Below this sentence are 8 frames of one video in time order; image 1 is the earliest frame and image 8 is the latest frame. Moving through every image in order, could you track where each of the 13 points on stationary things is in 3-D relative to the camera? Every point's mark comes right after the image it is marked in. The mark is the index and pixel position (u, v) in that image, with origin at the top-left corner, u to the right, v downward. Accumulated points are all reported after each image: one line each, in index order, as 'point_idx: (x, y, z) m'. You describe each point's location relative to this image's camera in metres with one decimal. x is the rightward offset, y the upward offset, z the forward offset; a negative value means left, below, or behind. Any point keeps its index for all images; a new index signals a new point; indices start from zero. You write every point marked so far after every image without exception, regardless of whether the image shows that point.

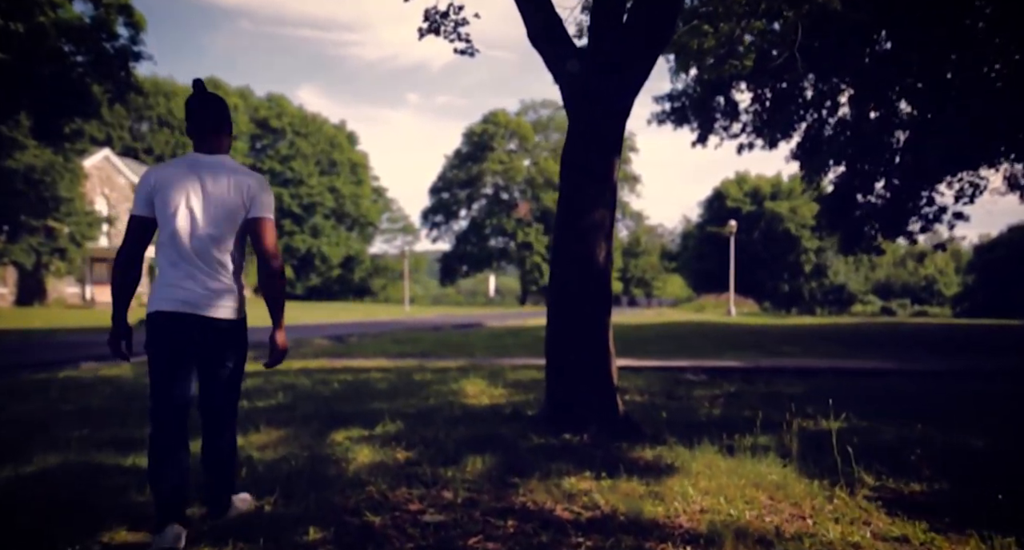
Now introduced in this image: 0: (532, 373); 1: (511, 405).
0: (+0.2, -1.3, +11.8) m
1: (0.0, -1.1, +8.1) m
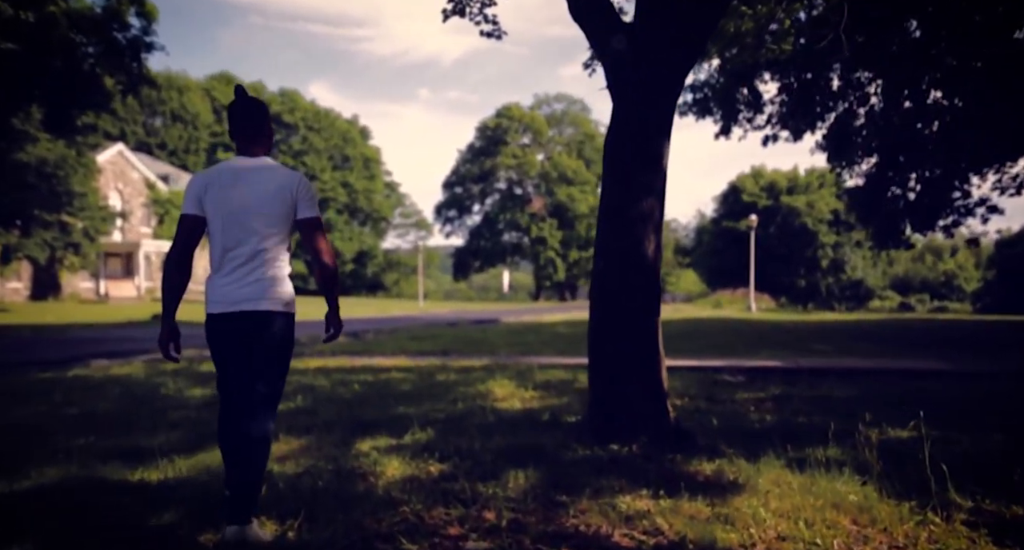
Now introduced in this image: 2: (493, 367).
0: (+0.6, -1.2, +11.2) m
1: (+0.3, -1.1, +7.5) m
2: (-0.3, -1.2, +12.1) m
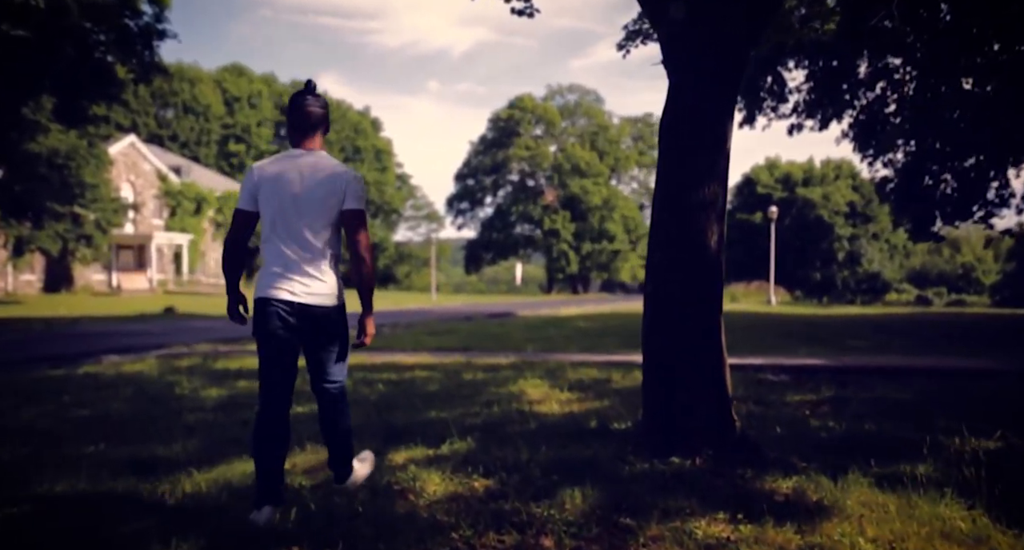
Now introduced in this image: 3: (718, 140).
0: (+0.9, -1.1, +10.7) m
1: (+0.6, -1.1, +7.0) m
2: (+0.1, -1.1, +11.6) m
3: (+1.3, +0.8, +5.8) m
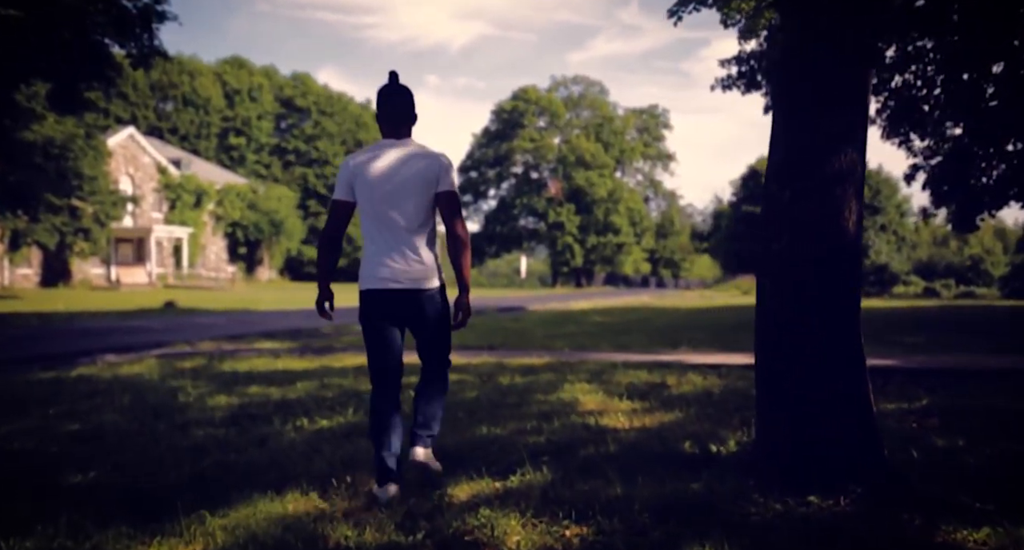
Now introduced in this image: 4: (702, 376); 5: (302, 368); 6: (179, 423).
0: (+1.3, -1.1, +9.6) m
1: (+1.0, -1.0, +5.9) m
2: (+0.5, -1.0, +10.5) m
3: (+1.7, +0.9, +4.7) m
4: (+2.0, -1.1, +9.8) m
5: (-2.2, -1.0, +9.8) m
6: (-2.4, -1.1, +6.7) m
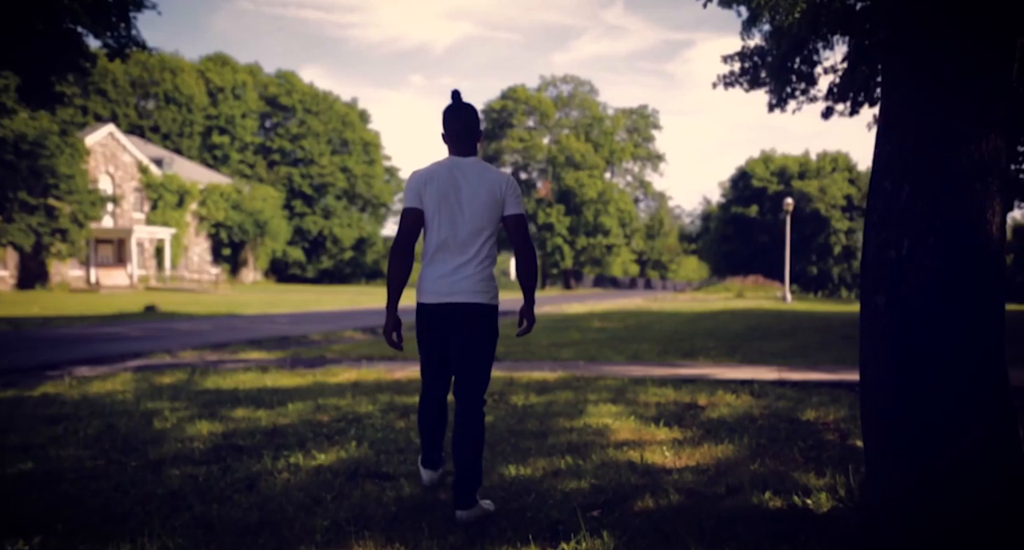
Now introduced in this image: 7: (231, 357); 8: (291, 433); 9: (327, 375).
0: (+1.5, -1.1, +8.7) m
1: (+1.2, -1.1, +5.0) m
2: (+0.6, -1.1, +9.6) m
3: (+1.9, +0.8, +3.8) m
4: (+2.1, -1.2, +8.9) m
5: (-2.1, -1.0, +8.8) m
6: (-2.2, -1.1, +5.7) m
7: (-3.7, -1.1, +12.1) m
8: (-1.6, -1.1, +6.6) m
9: (-1.9, -1.0, +9.7) m
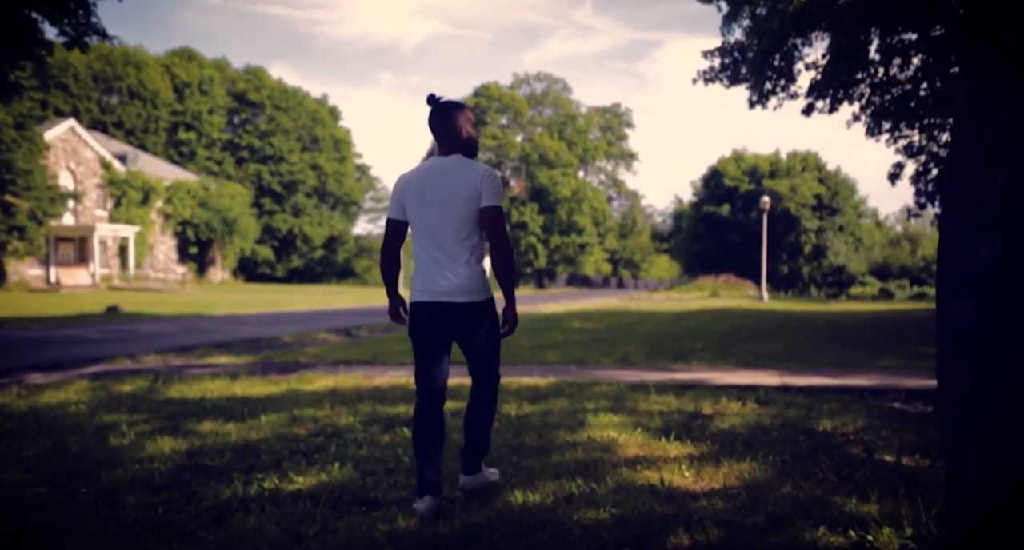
0: (+1.4, -1.1, +8.1) m
1: (+1.3, -1.1, +4.4) m
2: (+0.5, -1.1, +8.9) m
3: (+2.0, +0.8, +3.2) m
4: (+2.0, -1.1, +8.4) m
5: (-2.1, -1.0, +8.1) m
6: (-2.2, -1.1, +5.0) m
7: (-3.8, -1.1, +11.4) m
8: (-1.6, -1.1, +5.9) m
9: (-2.0, -1.0, +9.0) m
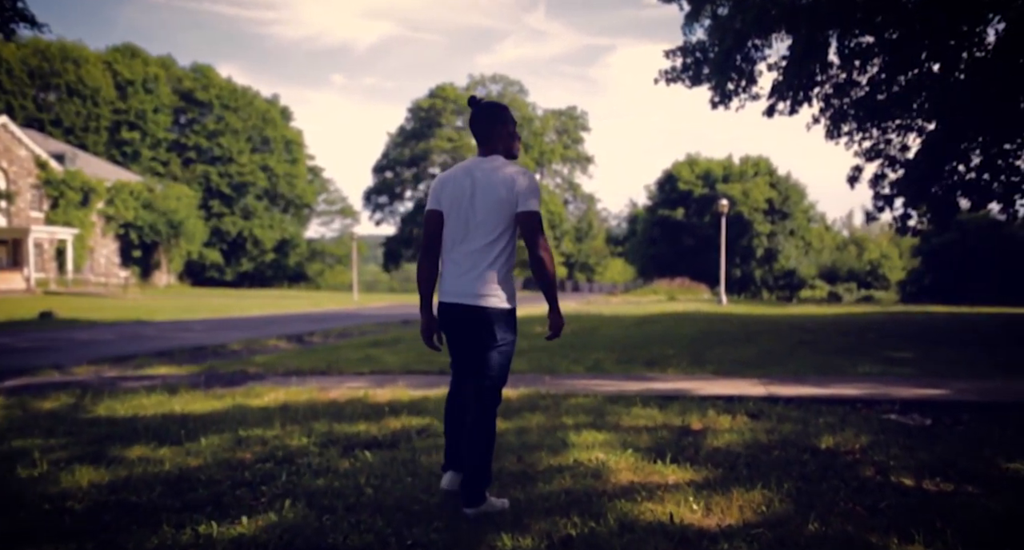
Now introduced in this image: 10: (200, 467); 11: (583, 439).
0: (+1.2, -1.1, +7.4) m
1: (+1.2, -1.1, +3.7) m
2: (+0.3, -1.1, +8.2) m
3: (+2.0, +0.8, +2.6) m
4: (+1.8, -1.2, +7.7) m
5: (-2.4, -1.1, +7.3) m
6: (-2.3, -1.1, +4.1) m
7: (-4.2, -1.1, +10.4) m
8: (-1.7, -1.1, +5.1) m
9: (-2.3, -1.1, +8.2) m
10: (-1.8, -1.1, +5.4) m
11: (+0.5, -1.1, +6.6) m
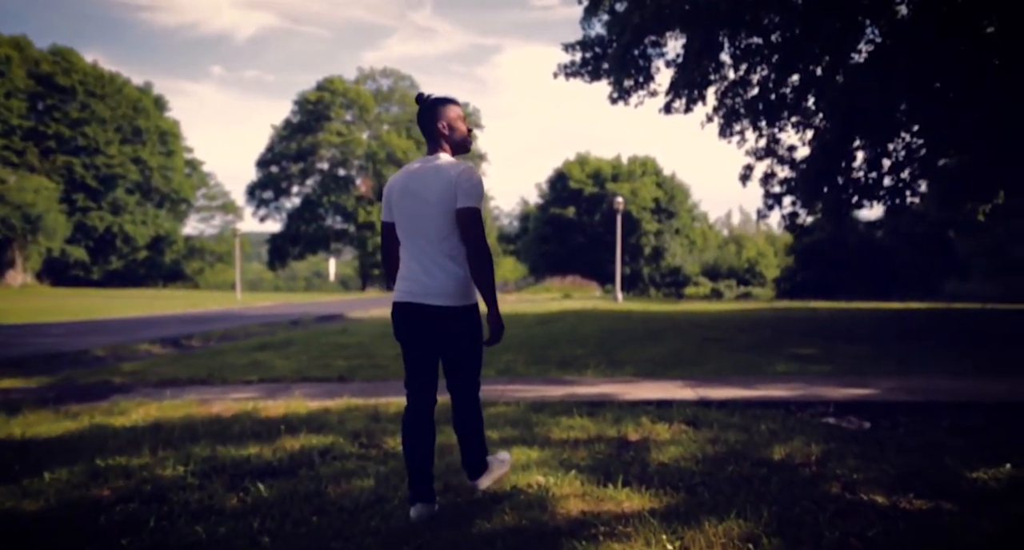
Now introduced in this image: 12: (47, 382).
0: (+0.6, -1.1, +6.6) m
1: (+1.1, -1.0, +3.0) m
2: (-0.4, -1.1, +7.3) m
3: (+2.0, +0.9, +1.9) m
4: (+1.2, -1.1, +7.0) m
5: (-2.9, -1.0, +6.1) m
6: (-2.4, -1.1, +3.0) m
7: (-5.1, -1.1, +9.0) m
8: (-2.0, -1.1, +4.0) m
9: (-3.0, -1.0, +7.0) m
10: (-2.1, -1.1, +4.3) m
11: (0.0, -1.1, +5.7) m
12: (-4.5, -1.1, +9.3) m
